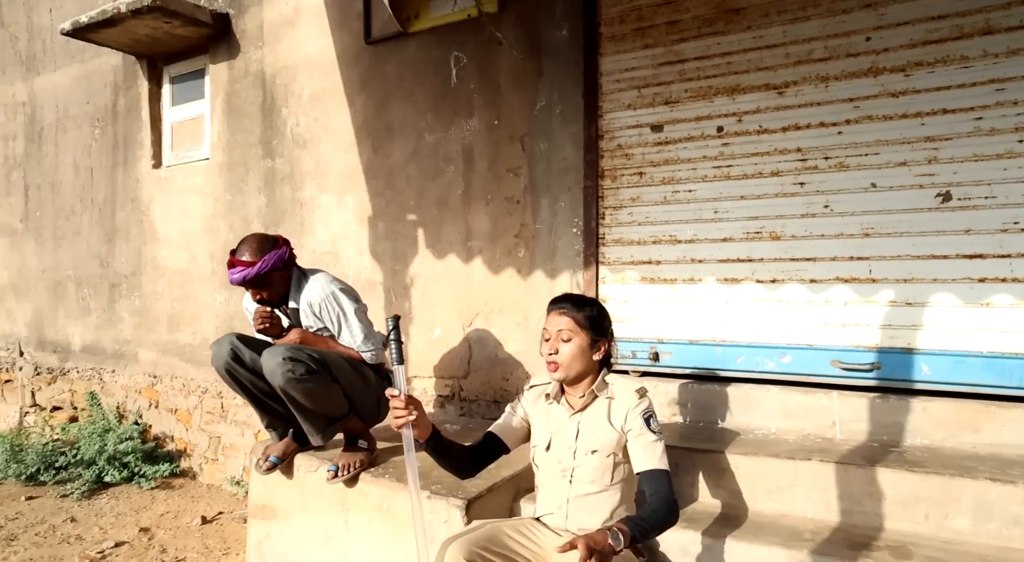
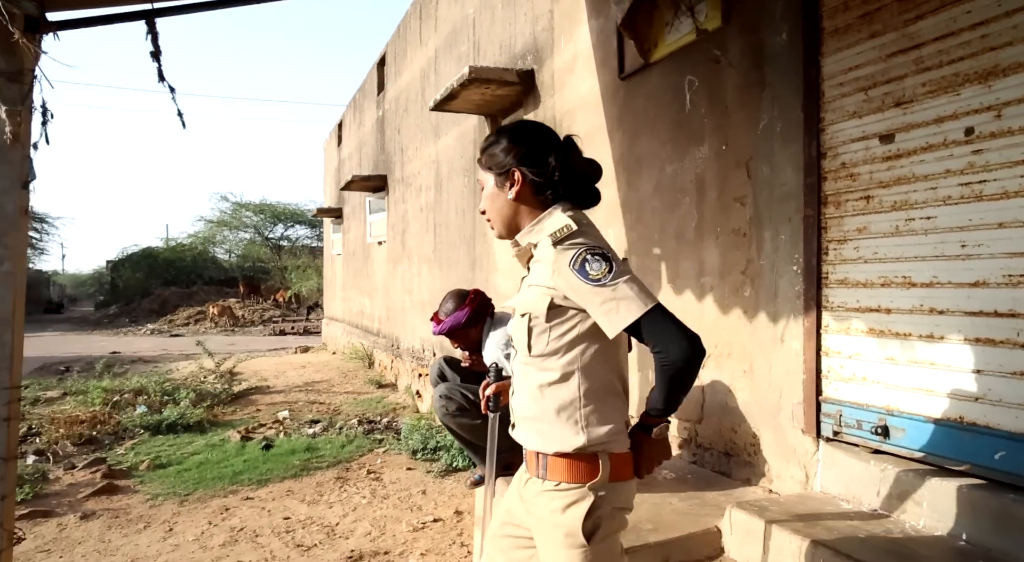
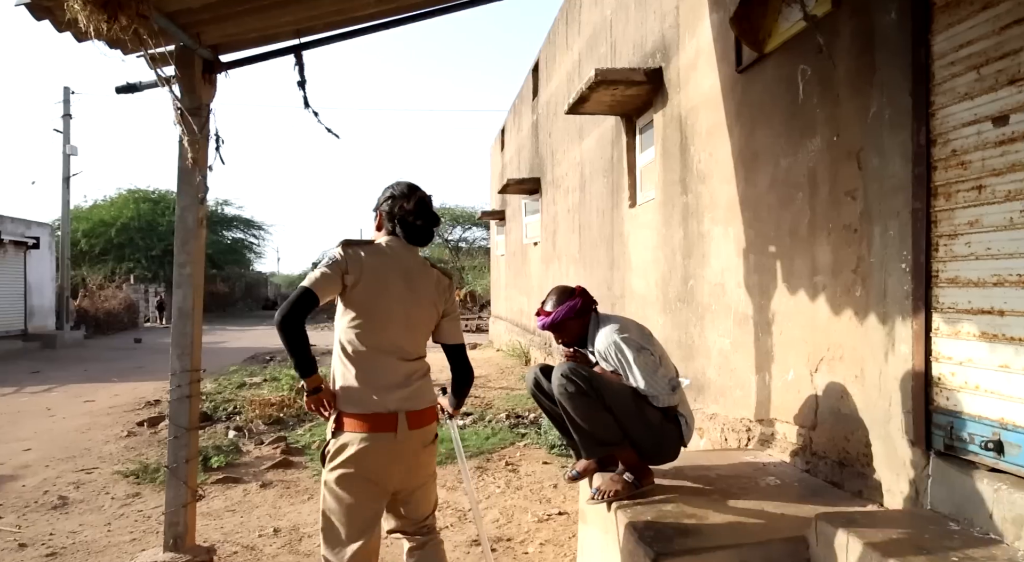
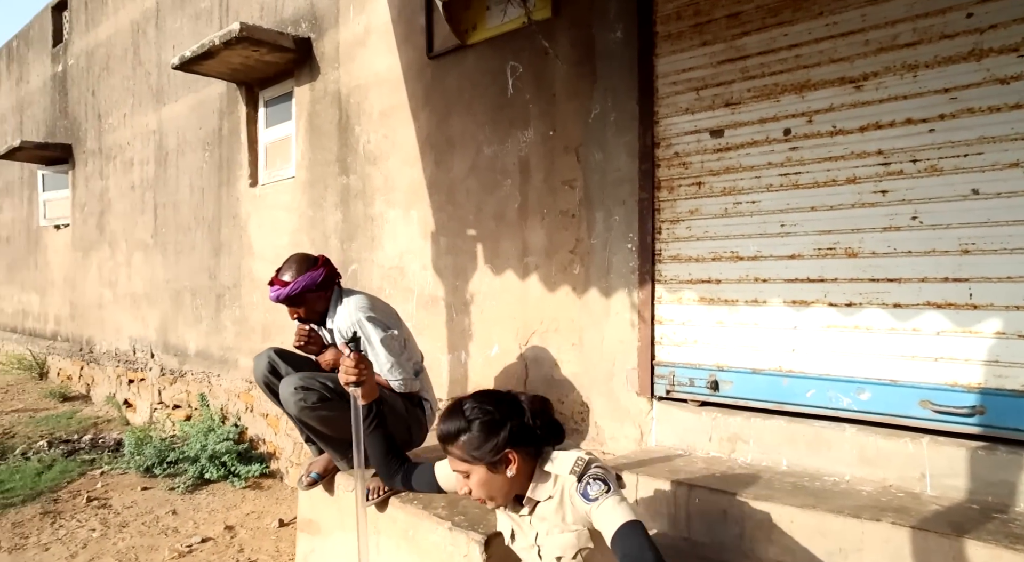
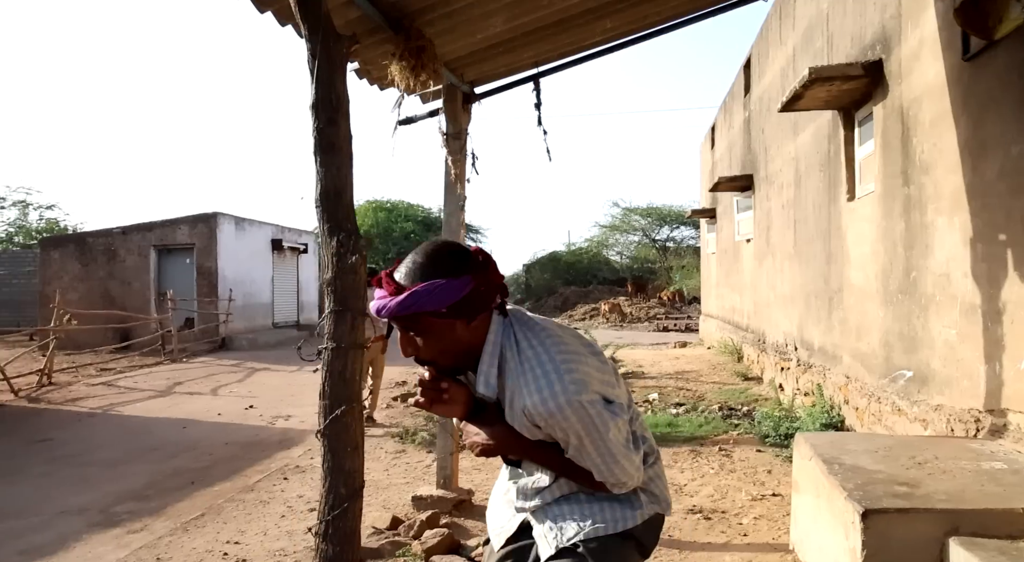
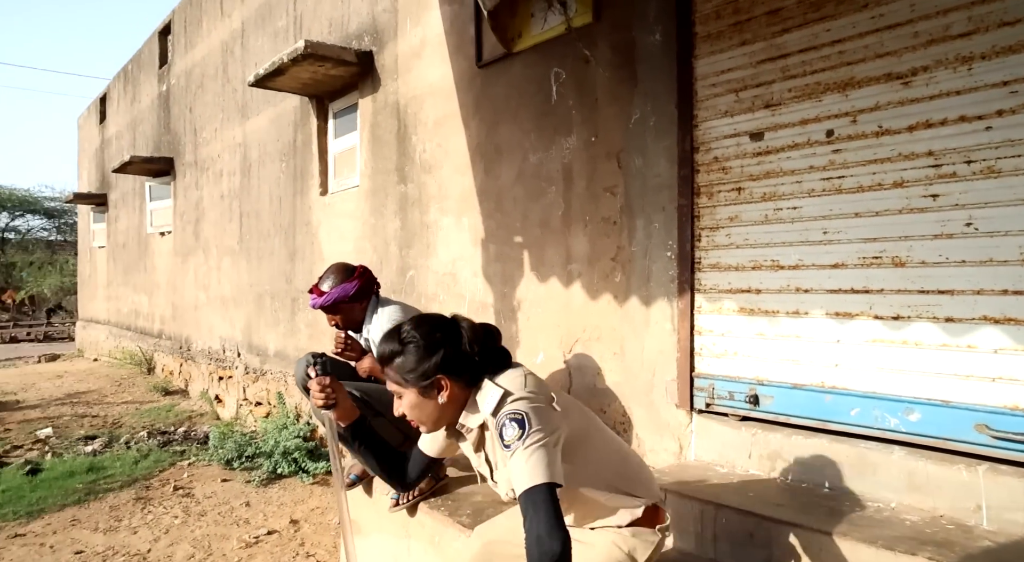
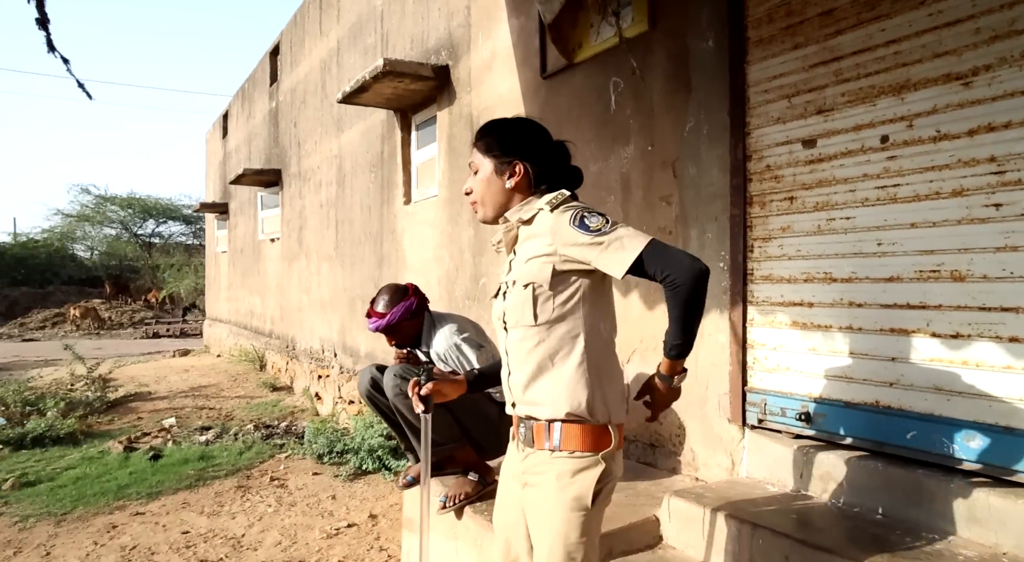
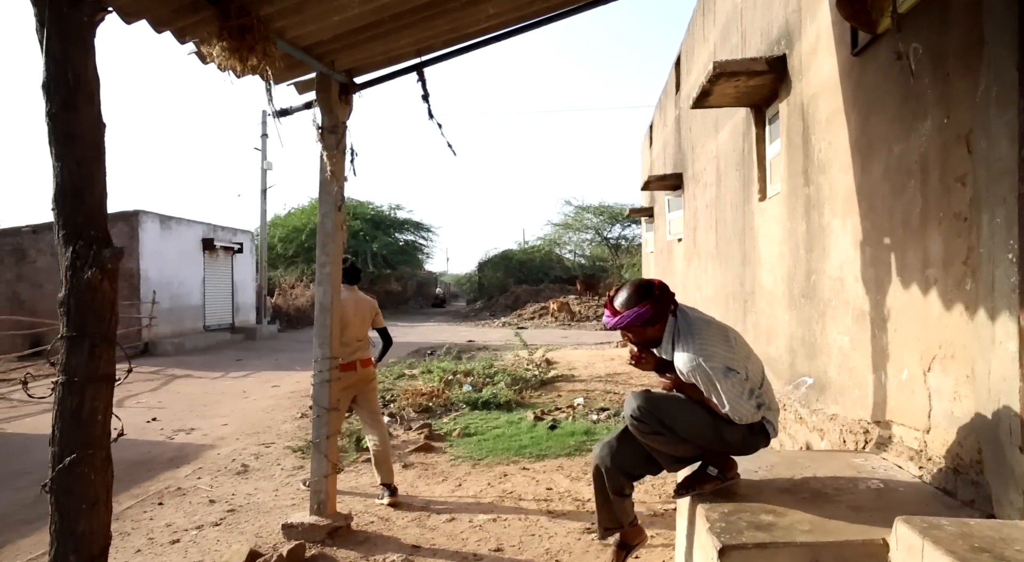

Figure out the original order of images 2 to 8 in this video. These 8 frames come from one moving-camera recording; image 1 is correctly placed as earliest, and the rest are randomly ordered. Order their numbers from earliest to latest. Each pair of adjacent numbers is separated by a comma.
4, 6, 7, 2, 3, 8, 5
